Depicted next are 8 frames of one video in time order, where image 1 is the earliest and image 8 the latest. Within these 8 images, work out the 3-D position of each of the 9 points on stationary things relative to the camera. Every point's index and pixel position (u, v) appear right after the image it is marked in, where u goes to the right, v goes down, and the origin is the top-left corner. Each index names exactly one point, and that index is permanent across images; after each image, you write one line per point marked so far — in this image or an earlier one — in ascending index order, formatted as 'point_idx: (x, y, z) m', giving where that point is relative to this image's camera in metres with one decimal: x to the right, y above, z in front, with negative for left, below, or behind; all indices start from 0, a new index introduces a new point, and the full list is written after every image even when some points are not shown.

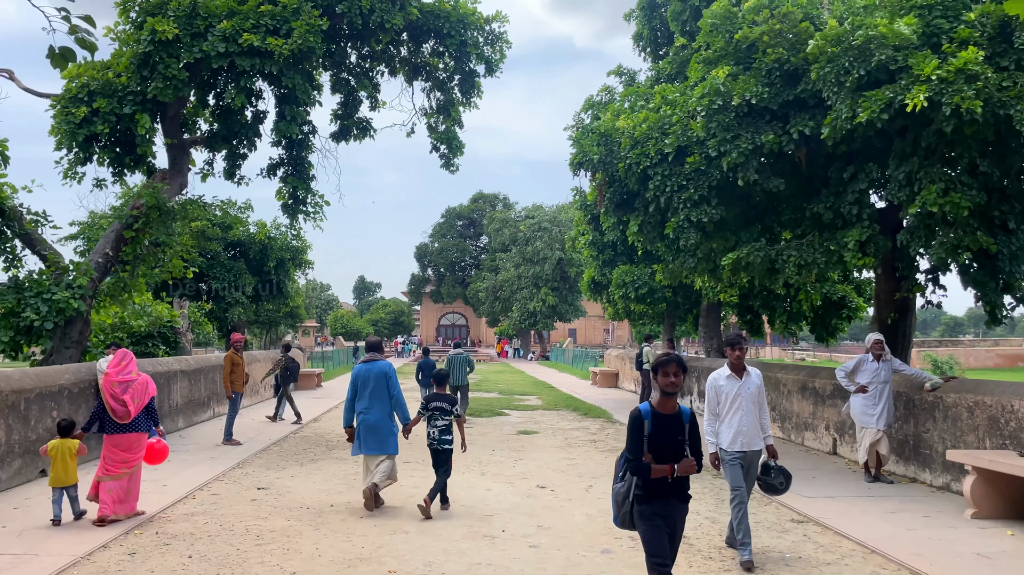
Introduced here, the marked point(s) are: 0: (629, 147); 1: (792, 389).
0: (+1.5, +1.7, +9.9) m
1: (+3.9, -1.4, +11.0) m
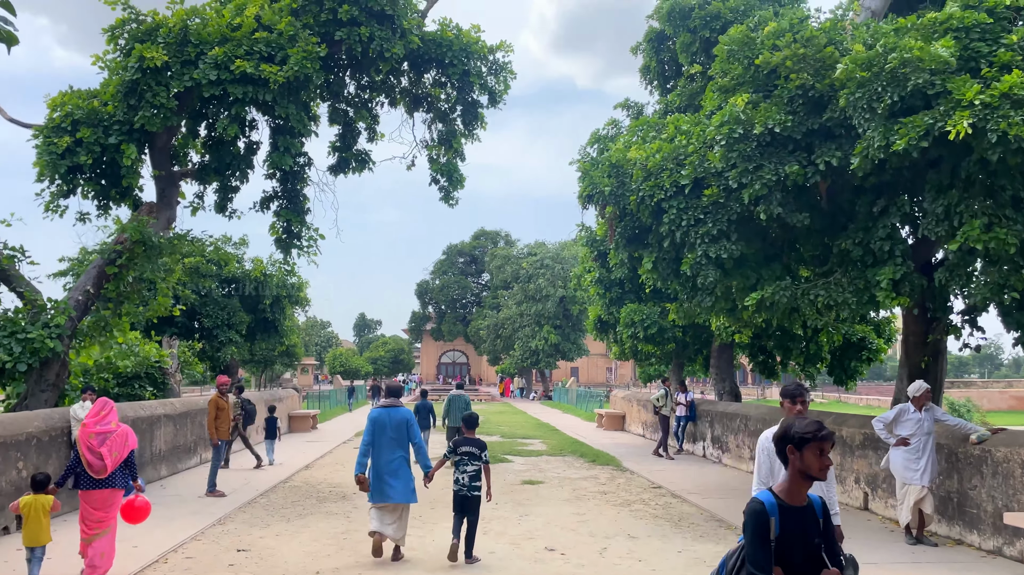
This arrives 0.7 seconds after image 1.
0: (+1.5, +1.3, +9.3) m
1: (+3.9, -1.9, +10.3) m
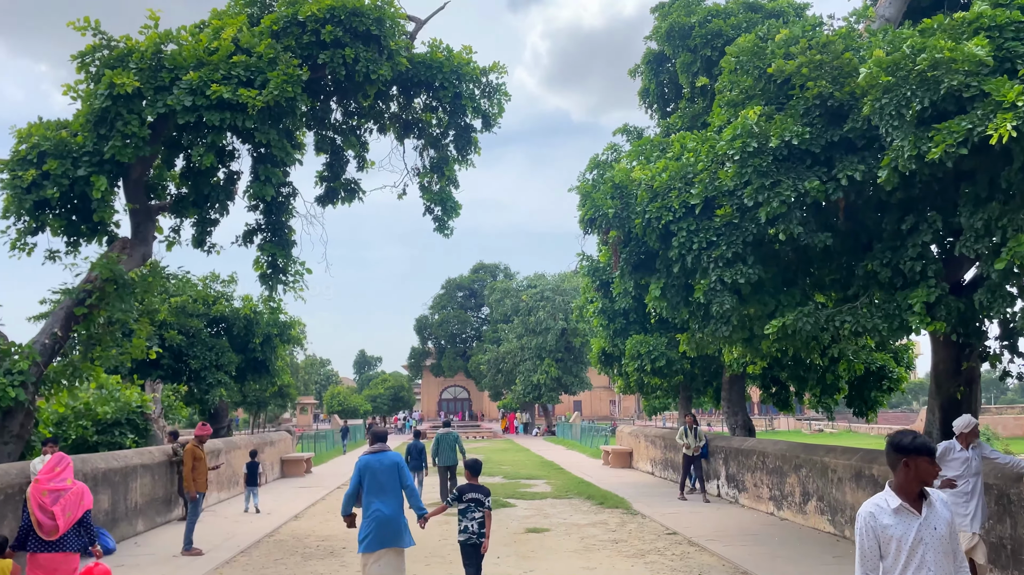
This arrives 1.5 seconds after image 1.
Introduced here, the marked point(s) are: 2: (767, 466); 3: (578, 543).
0: (+1.5, +0.9, +8.6) m
1: (+3.9, -2.2, +9.5) m
2: (+3.8, -2.6, +11.8) m
3: (+0.8, -3.1, +9.6) m
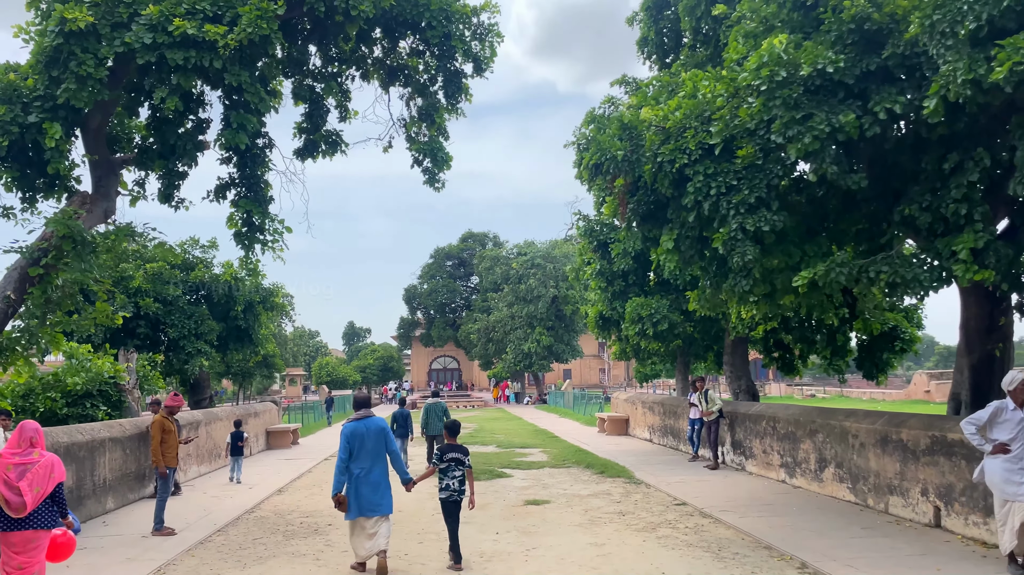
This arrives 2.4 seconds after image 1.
0: (+1.4, +1.4, +7.8) m
1: (+3.9, -1.7, +8.8) m
2: (+3.7, -2.0, +11.1) m
3: (+0.8, -2.6, +9.0) m
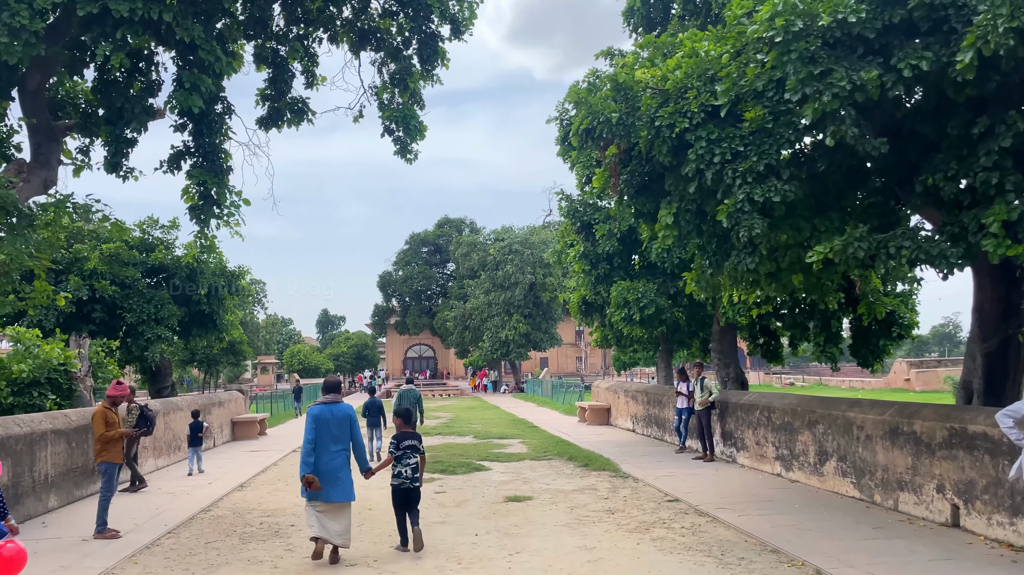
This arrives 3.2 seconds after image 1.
0: (+1.3, +1.6, +7.1) m
1: (+3.7, -1.5, +8.2) m
2: (+3.4, -1.8, +10.5) m
3: (+0.6, -2.3, +8.3) m
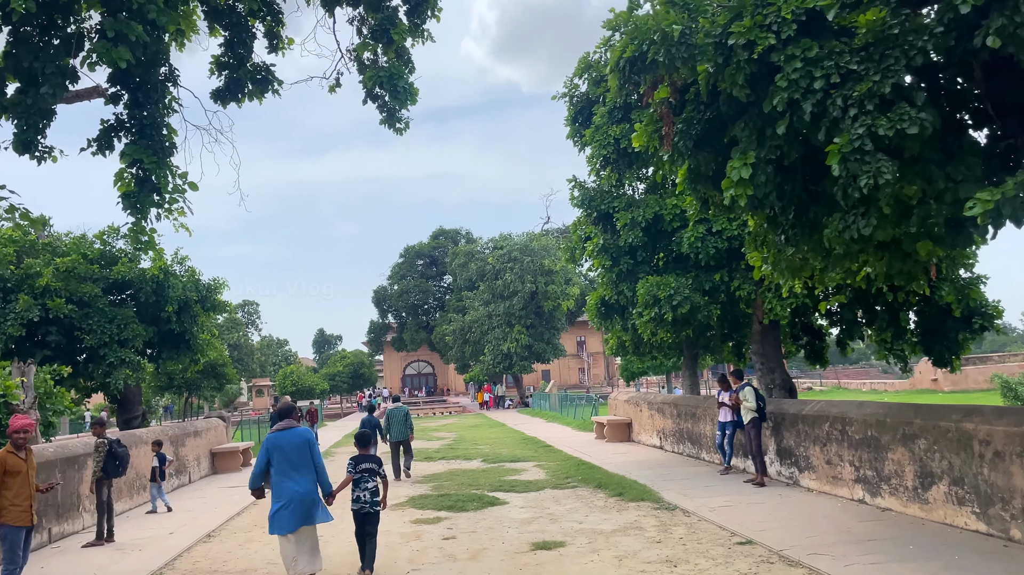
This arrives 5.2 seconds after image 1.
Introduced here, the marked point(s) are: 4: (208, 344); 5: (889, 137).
0: (+1.4, +1.8, +5.3) m
1: (+3.9, -1.3, +6.4) m
2: (+3.7, -1.6, +8.7) m
3: (+0.8, -2.3, +6.4) m
4: (-6.6, -1.2, +17.3) m
5: (+2.2, +0.9, +4.6) m
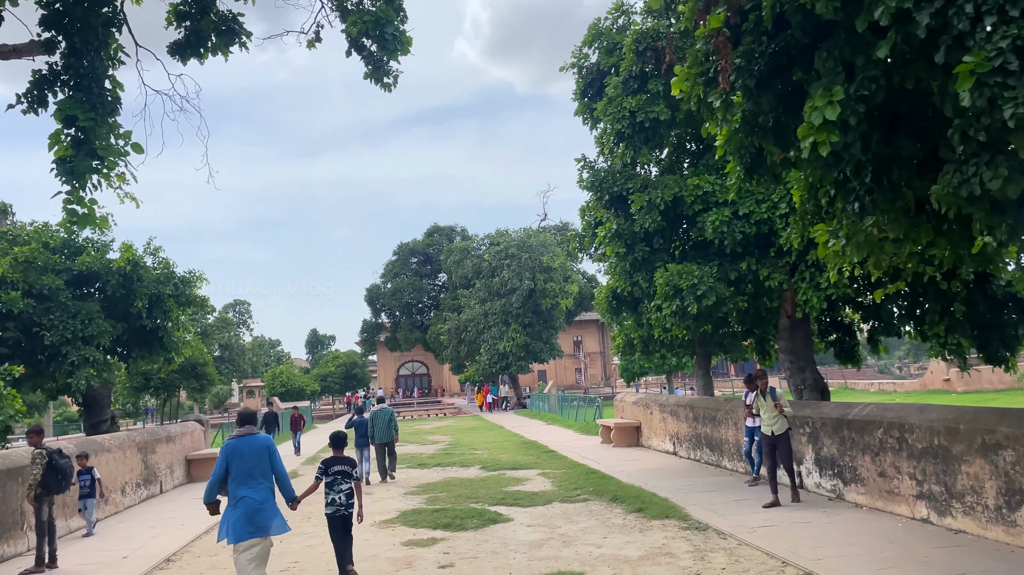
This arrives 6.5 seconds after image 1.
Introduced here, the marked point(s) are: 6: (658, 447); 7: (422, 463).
0: (+1.5, +1.9, +4.1) m
1: (+4.0, -1.2, +5.2) m
2: (+3.7, -1.5, +7.5) m
3: (+0.9, -2.1, +5.2) m
4: (-6.6, -1.1, +16.0) m
5: (+2.3, +1.0, +3.4) m
6: (+2.8, -3.0, +15.1) m
7: (-1.8, -3.5, +15.8) m
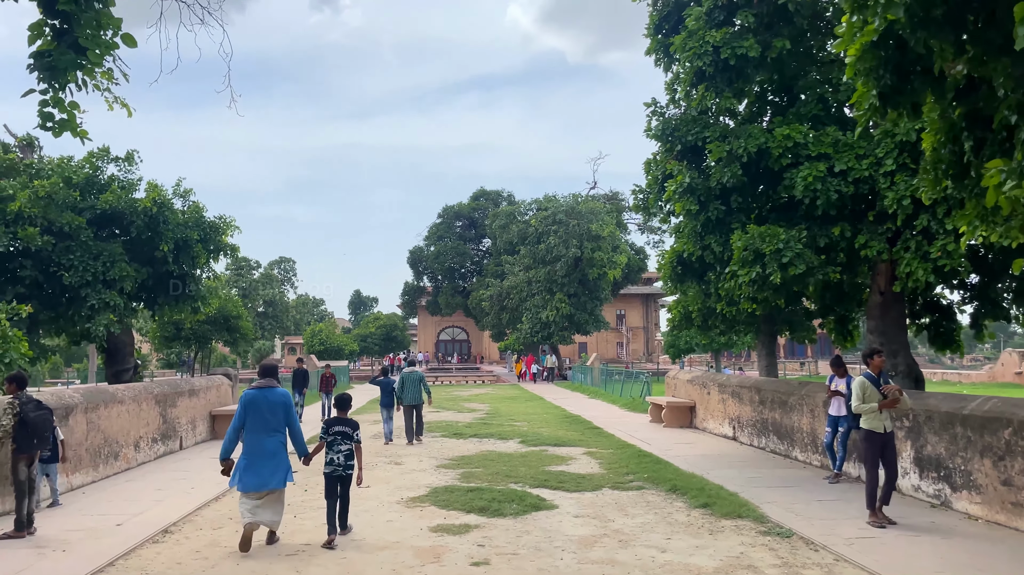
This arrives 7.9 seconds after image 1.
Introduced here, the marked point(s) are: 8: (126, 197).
0: (+1.9, +2.1, +2.8) m
1: (+4.3, -1.0, +3.8) m
2: (+4.1, -1.3, +6.1) m
3: (+1.2, -1.8, +4.0) m
4: (-5.6, -0.1, +15.2) m
5: (+2.6, +1.1, +2.0) m
6: (+3.5, -2.5, +13.9) m
7: (-1.0, -2.7, +14.7) m
8: (-6.3, +1.5, +13.1) m
